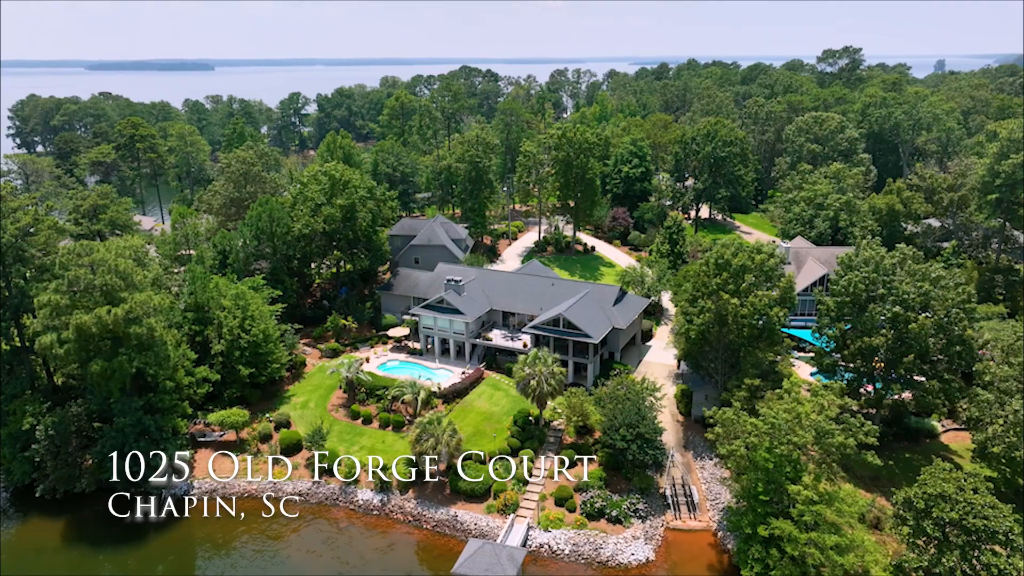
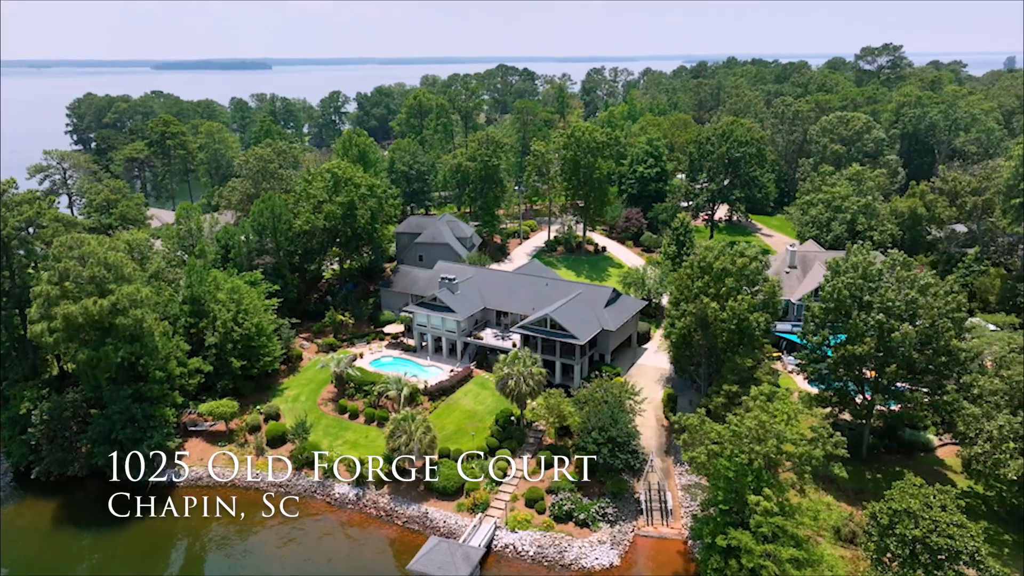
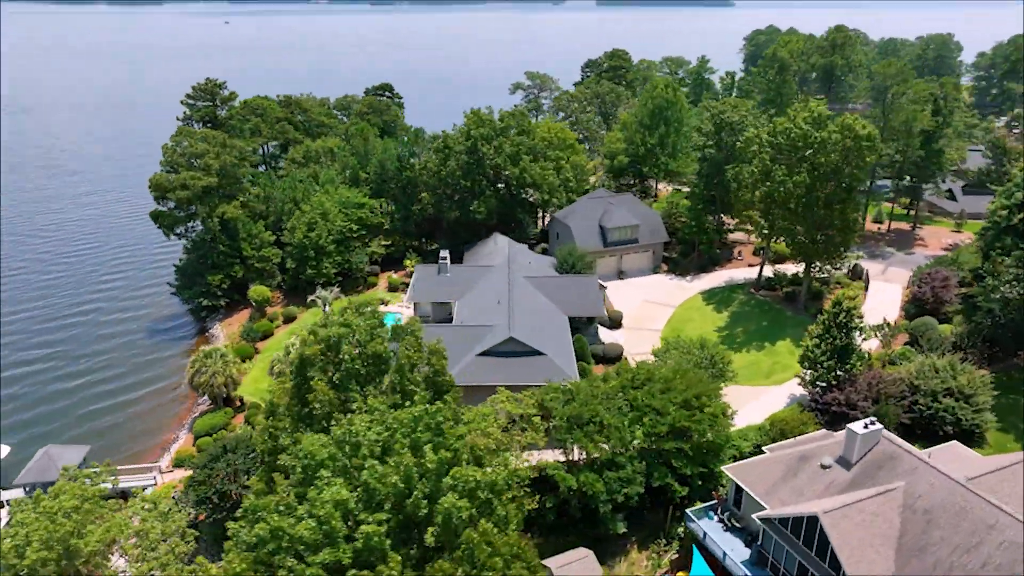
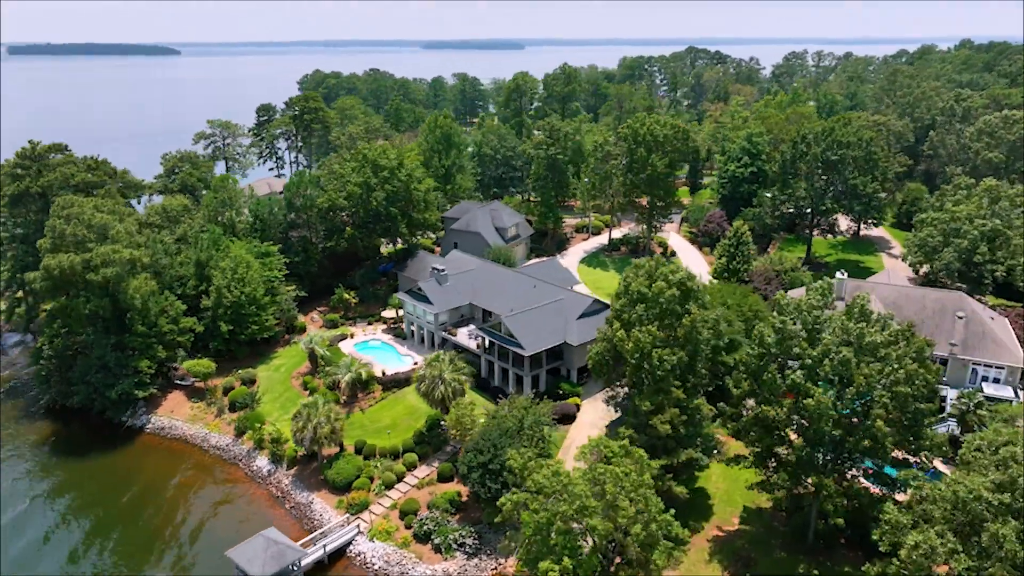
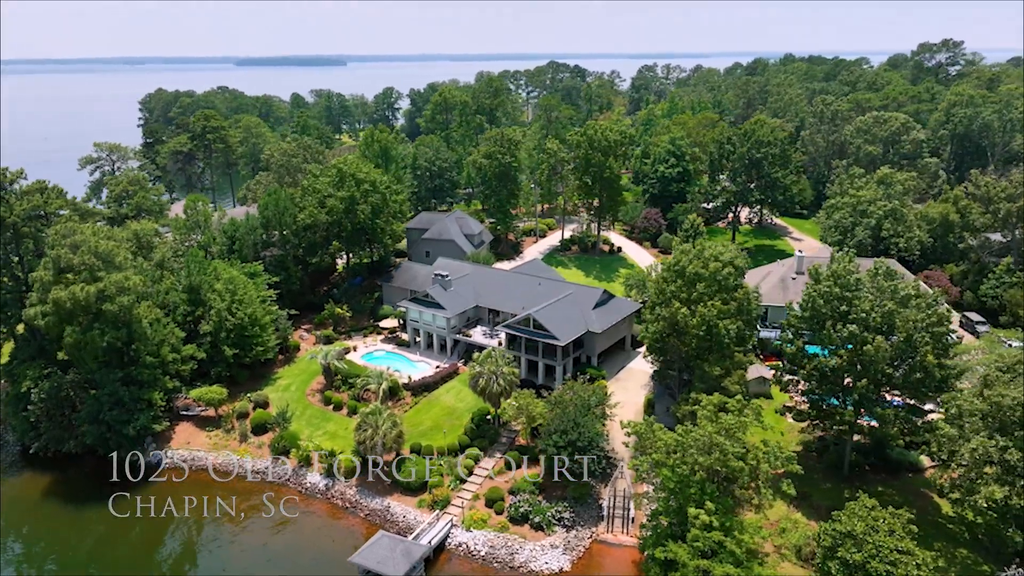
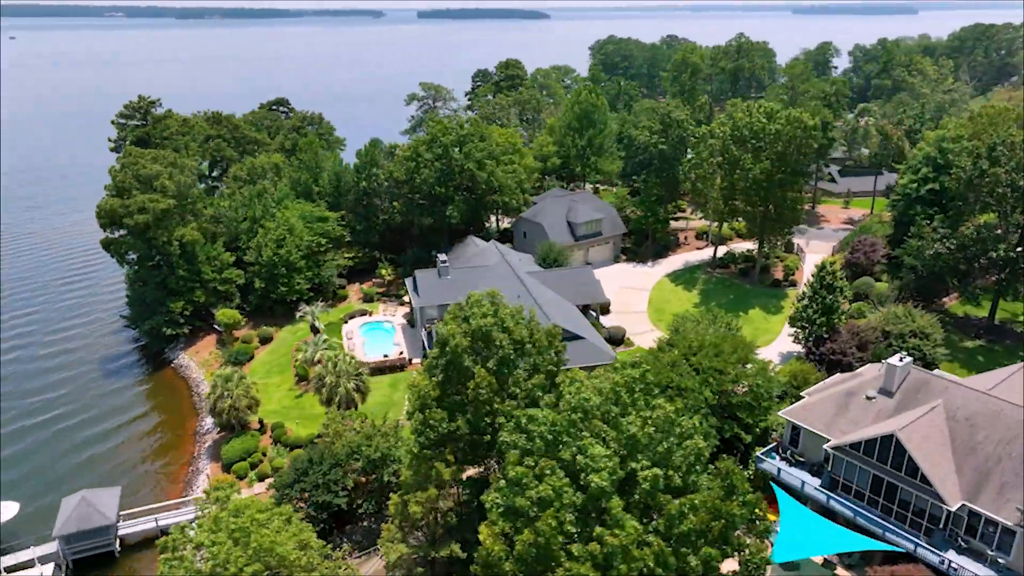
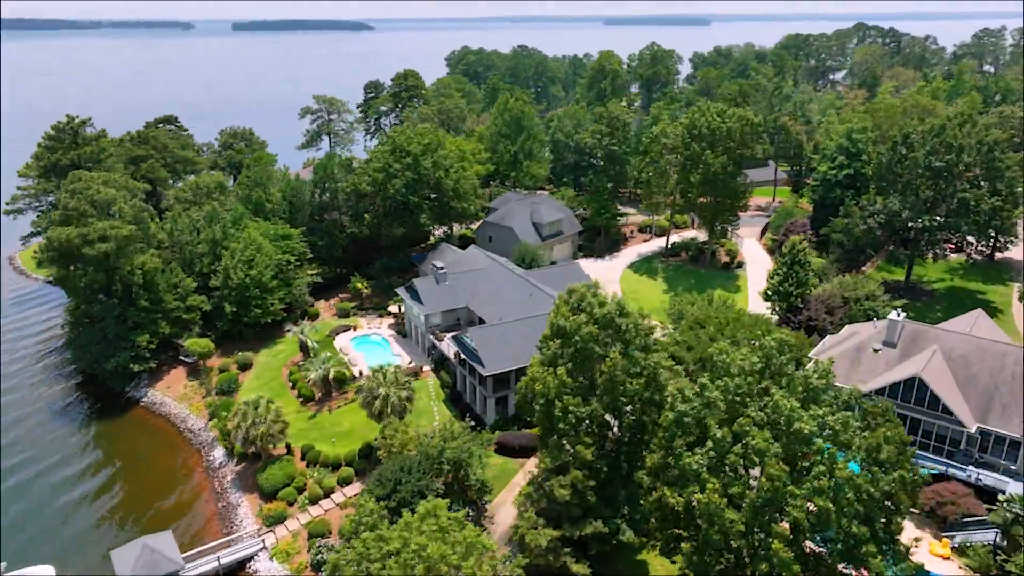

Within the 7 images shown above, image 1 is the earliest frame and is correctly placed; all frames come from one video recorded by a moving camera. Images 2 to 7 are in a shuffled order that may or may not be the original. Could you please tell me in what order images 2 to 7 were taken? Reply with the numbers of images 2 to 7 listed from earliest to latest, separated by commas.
2, 5, 4, 7, 6, 3
